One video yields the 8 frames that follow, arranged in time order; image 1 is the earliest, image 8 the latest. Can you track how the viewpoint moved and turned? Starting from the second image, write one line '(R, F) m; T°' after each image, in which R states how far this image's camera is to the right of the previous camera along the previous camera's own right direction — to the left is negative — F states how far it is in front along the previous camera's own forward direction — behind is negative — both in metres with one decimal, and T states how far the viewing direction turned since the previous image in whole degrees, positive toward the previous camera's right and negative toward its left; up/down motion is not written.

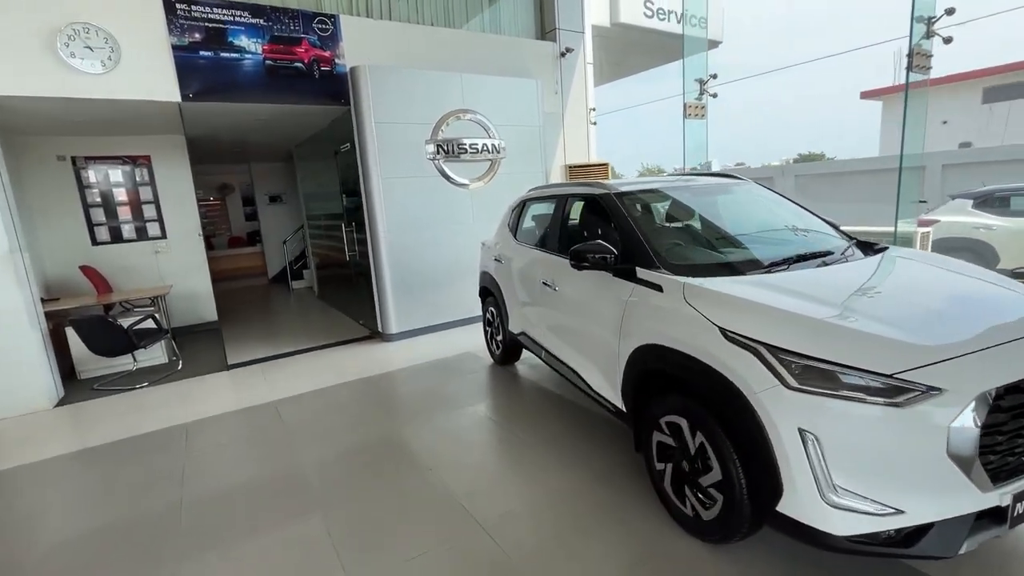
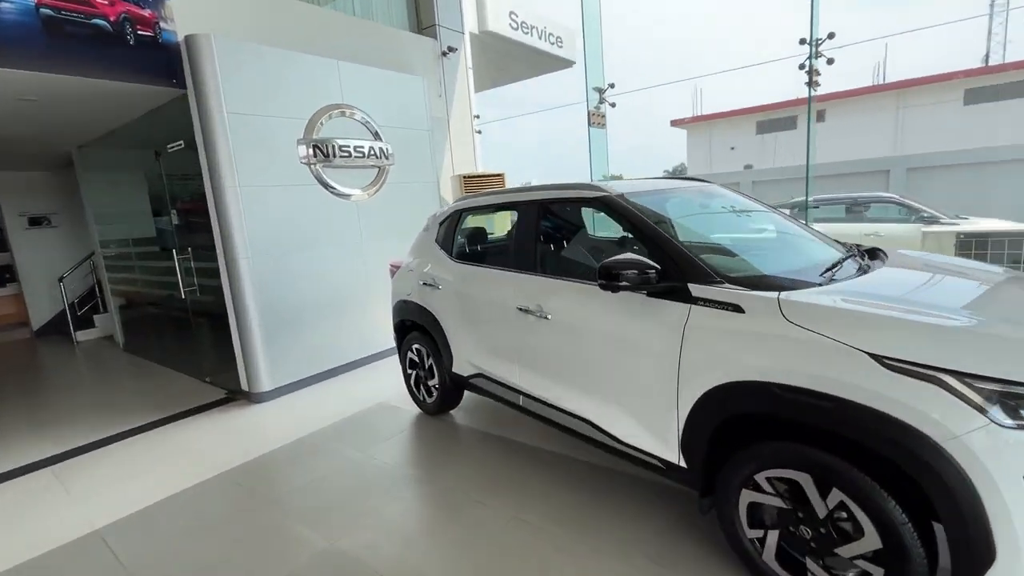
(-0.7, +0.8) m; +19°
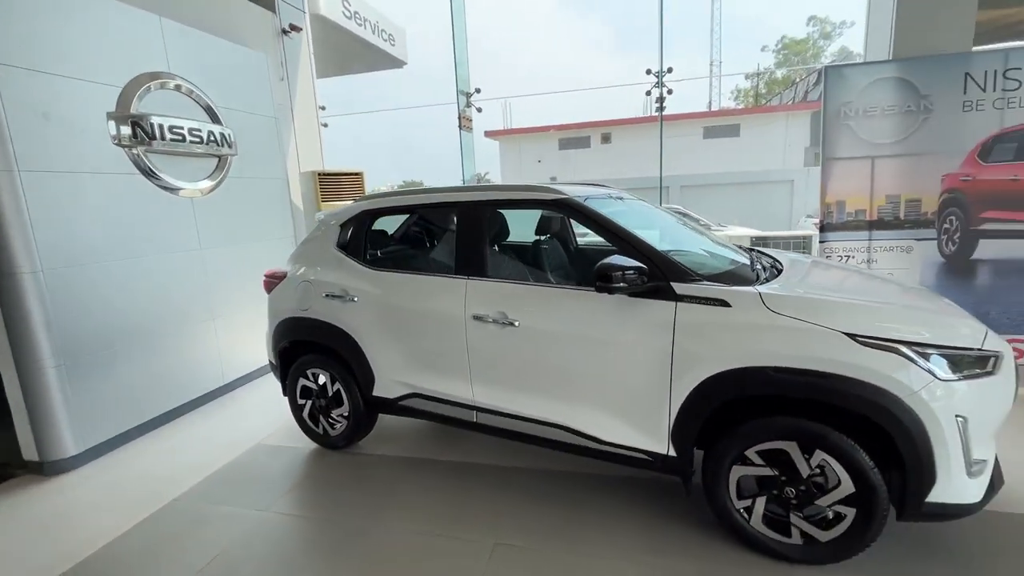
(-0.7, +0.3) m; +23°
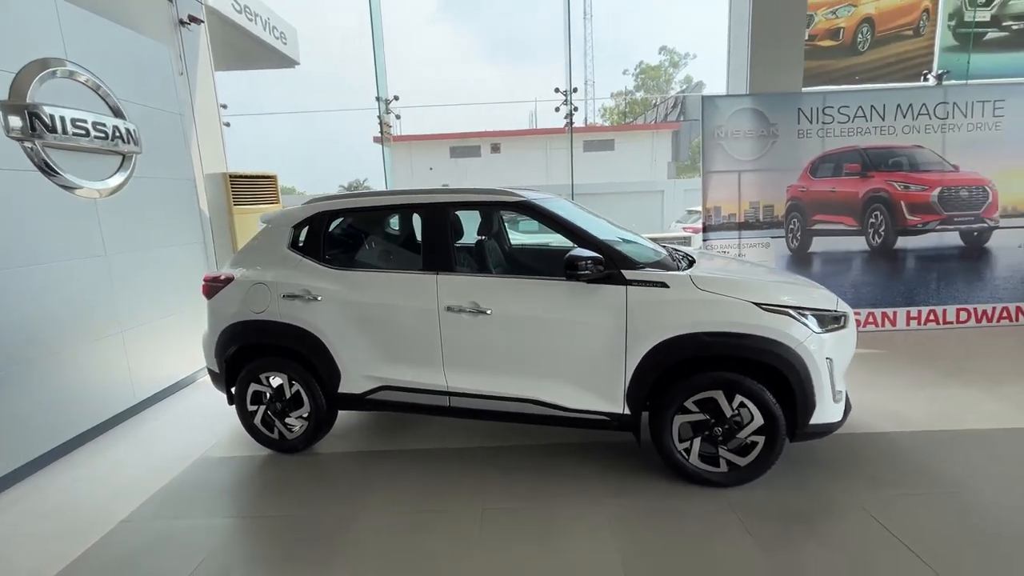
(-0.5, -0.2) m; +14°
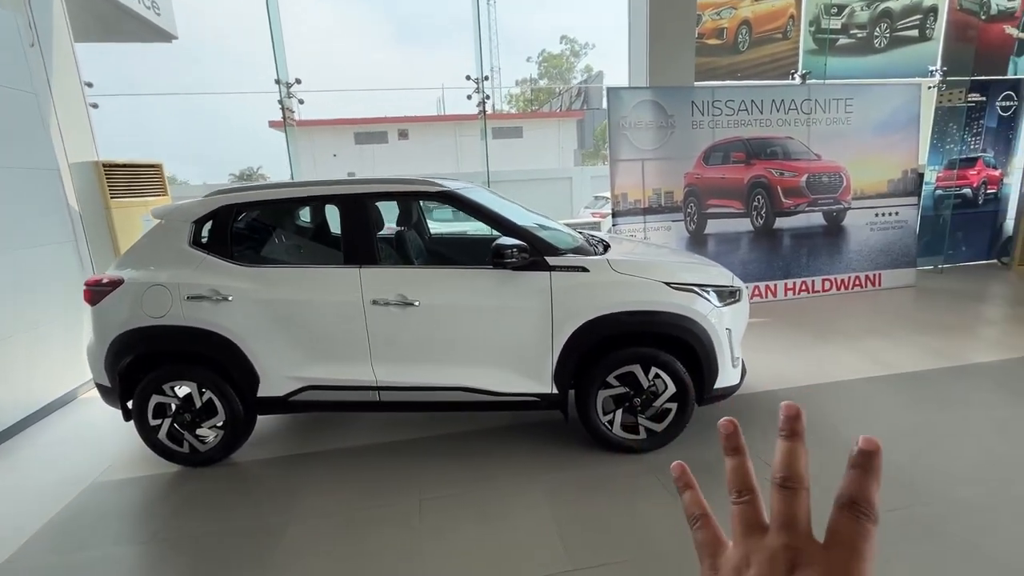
(-0.1, 0.0) m; +10°
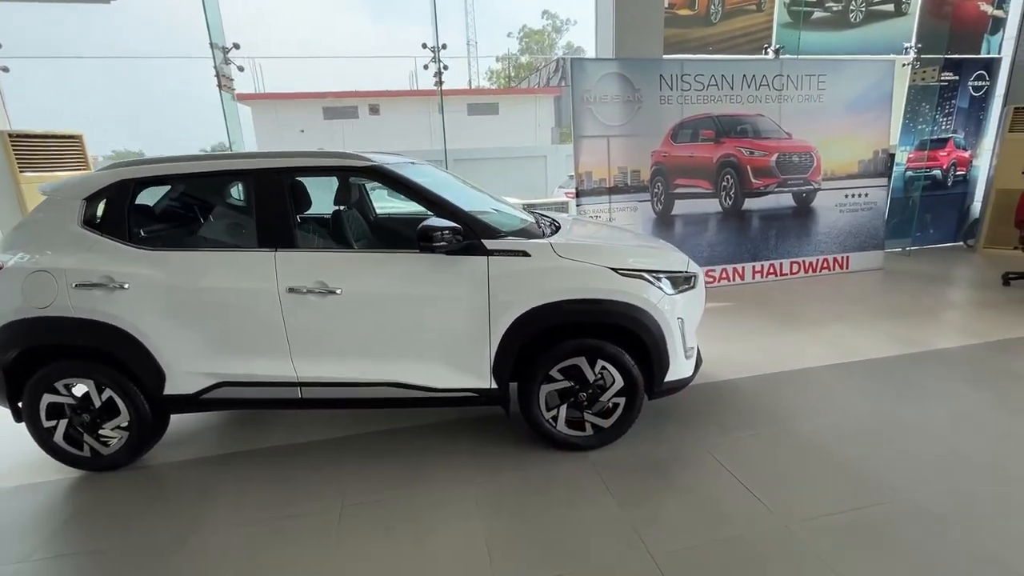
(+0.2, +0.2) m; +2°
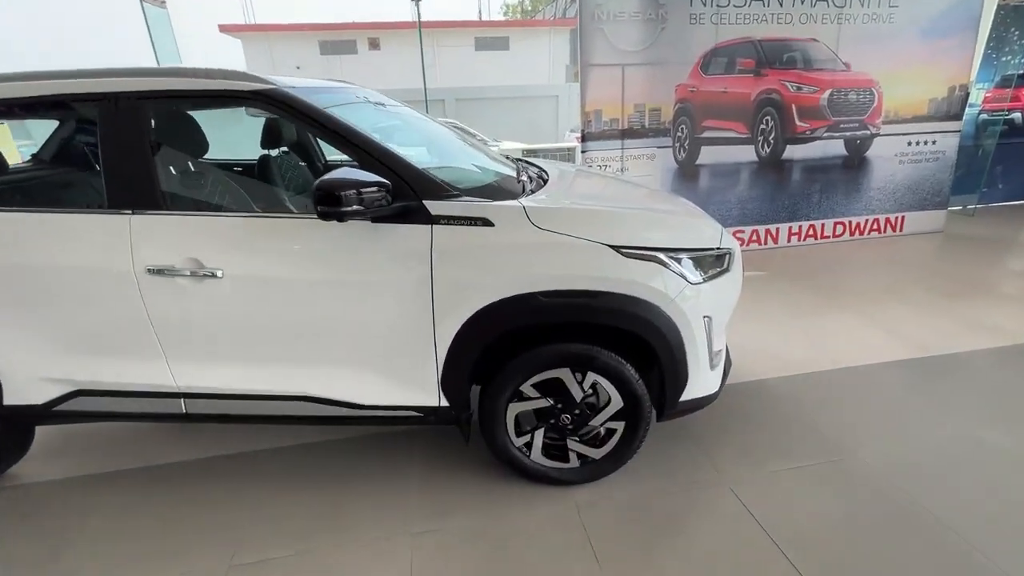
(+0.2, +0.7) m; -2°
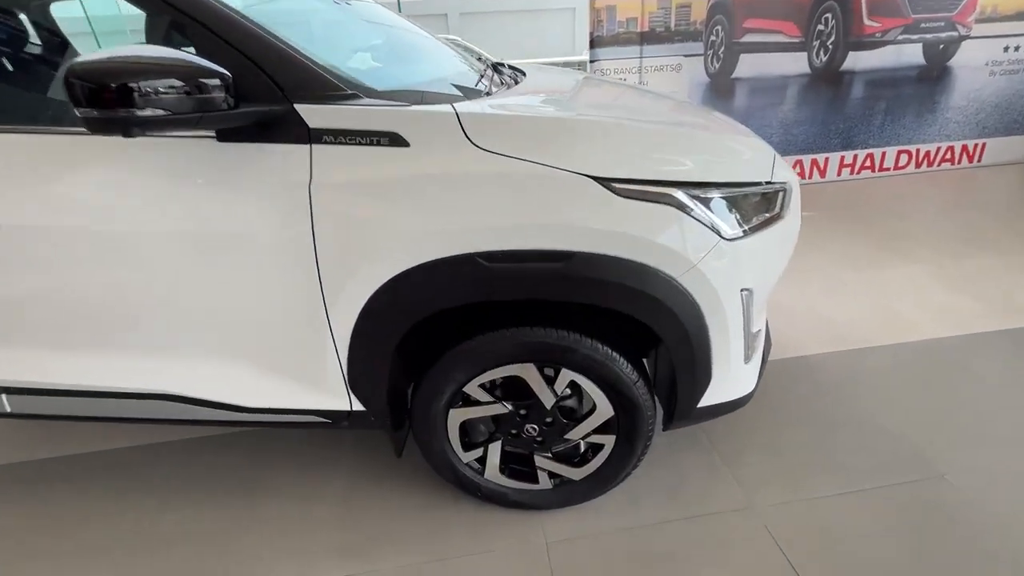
(+0.2, +0.6) m; -2°
